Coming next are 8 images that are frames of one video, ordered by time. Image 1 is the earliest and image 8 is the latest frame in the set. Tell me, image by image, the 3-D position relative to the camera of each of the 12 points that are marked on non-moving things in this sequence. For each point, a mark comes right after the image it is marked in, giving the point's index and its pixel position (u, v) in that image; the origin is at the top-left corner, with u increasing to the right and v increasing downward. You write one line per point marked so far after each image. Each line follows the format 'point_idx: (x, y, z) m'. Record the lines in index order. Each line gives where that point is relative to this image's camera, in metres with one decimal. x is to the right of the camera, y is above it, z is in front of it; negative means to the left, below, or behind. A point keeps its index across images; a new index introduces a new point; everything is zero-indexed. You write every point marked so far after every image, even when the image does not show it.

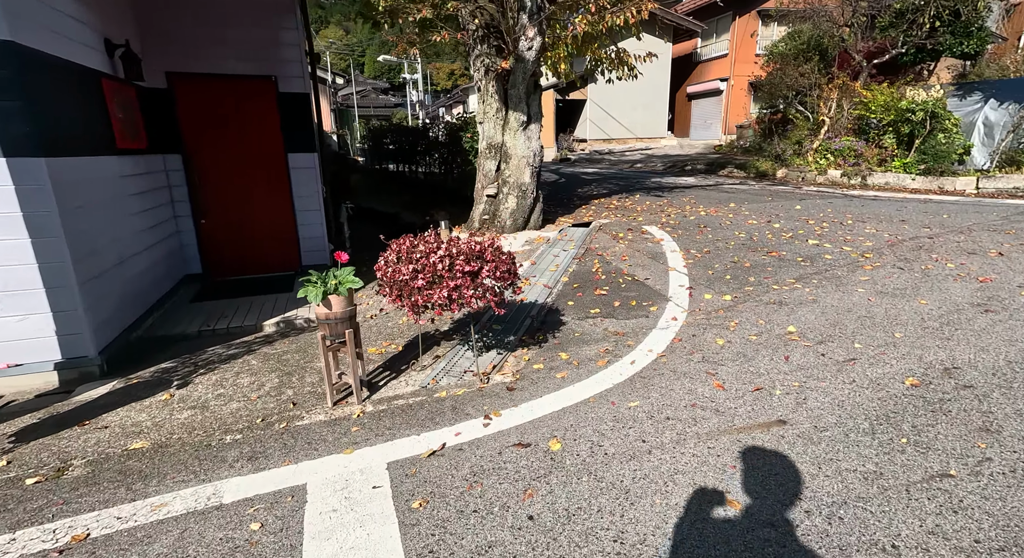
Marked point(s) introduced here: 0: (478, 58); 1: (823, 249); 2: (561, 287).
0: (-0.3, +1.7, +4.1) m
1: (+2.3, +0.2, +3.9) m
2: (+0.3, 0.0, +2.8) m
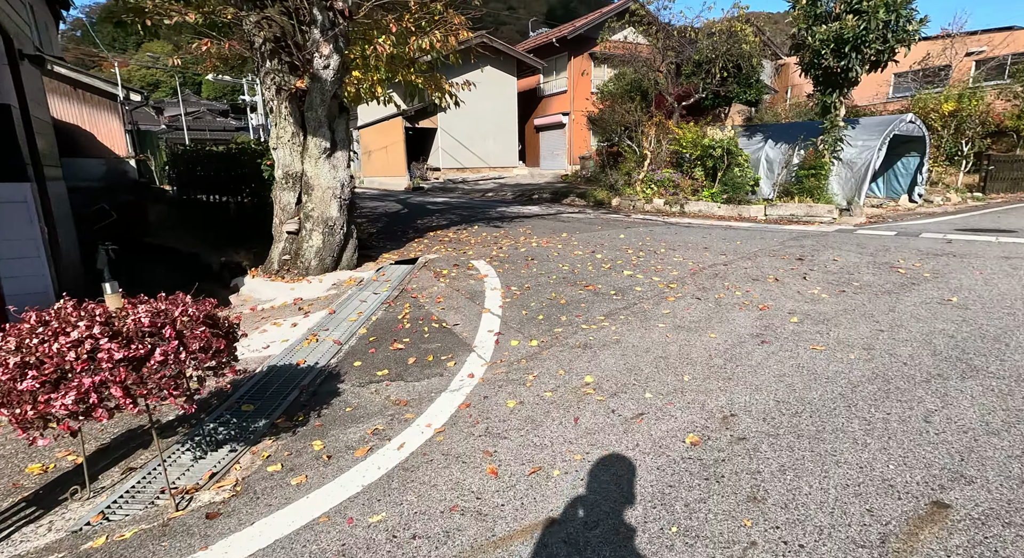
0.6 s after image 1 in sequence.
0: (-1.7, +1.4, +3.6) m
1: (+0.9, 0.0, +4.0) m
2: (-0.7, -0.3, +2.4) m
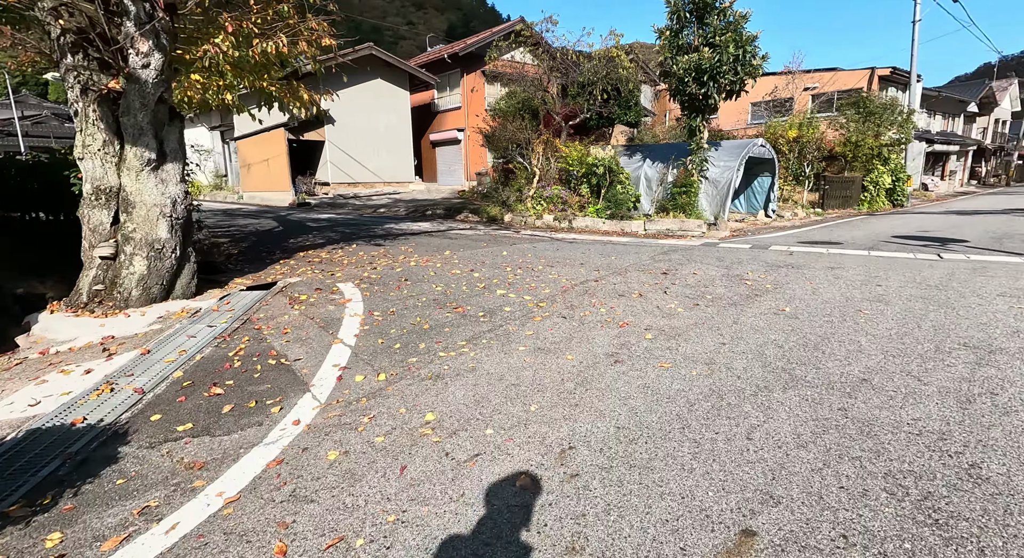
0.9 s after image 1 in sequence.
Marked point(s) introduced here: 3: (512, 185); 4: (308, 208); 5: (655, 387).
0: (-2.6, +1.2, +3.1) m
1: (-0.1, -0.2, +3.9) m
2: (-1.4, -0.4, +2.1) m
3: (+0.1, +2.2, +12.3) m
4: (-5.2, +1.8, +13.3) m
5: (+0.6, -0.5, +2.3) m
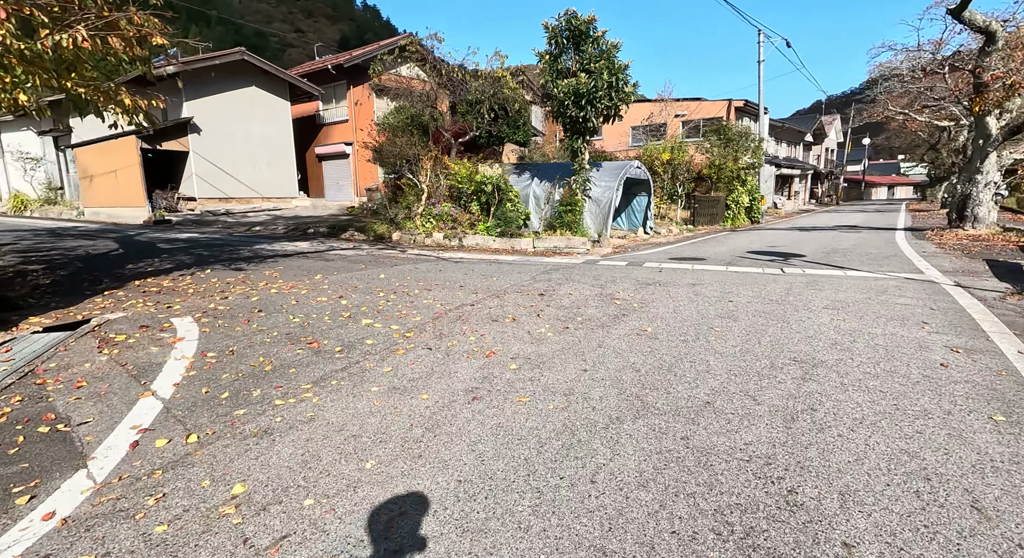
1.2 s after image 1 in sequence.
0: (-3.4, +1.0, +2.4) m
1: (-1.0, -0.4, +3.7) m
2: (-1.9, -0.6, +1.6) m
3: (-2.5, +1.7, +11.9) m
4: (-7.9, +1.2, +11.9) m
5: (0.0, -0.6, +2.2) m
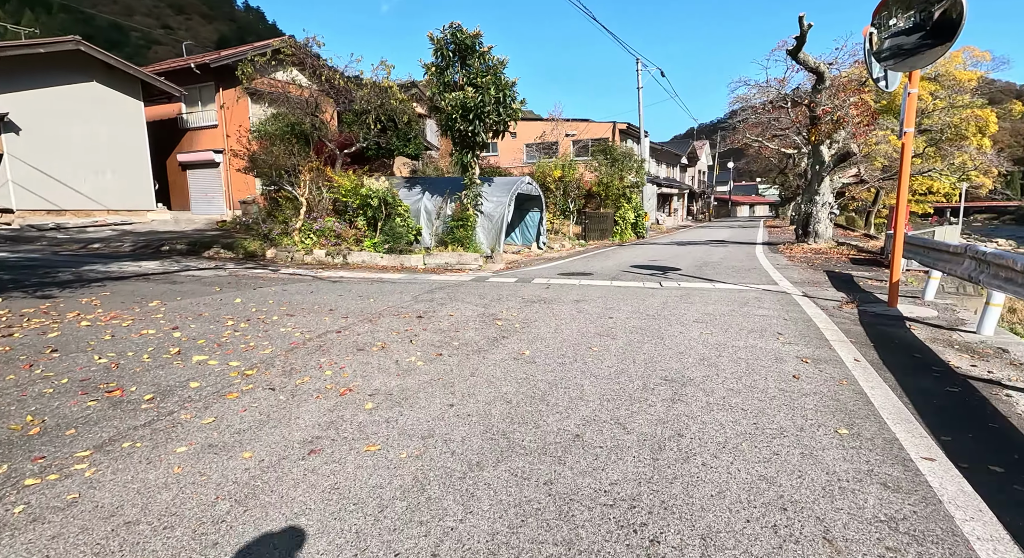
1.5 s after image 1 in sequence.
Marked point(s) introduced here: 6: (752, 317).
0: (-4.0, +0.8, +1.5) m
1: (-1.9, -0.5, +3.1) m
2: (-2.4, -0.7, +0.9) m
3: (-5.0, +1.3, +11.0) m
4: (-10.3, +0.7, +10.0) m
5: (-0.6, -0.7, +1.9) m
6: (+2.9, -0.5, +6.2) m
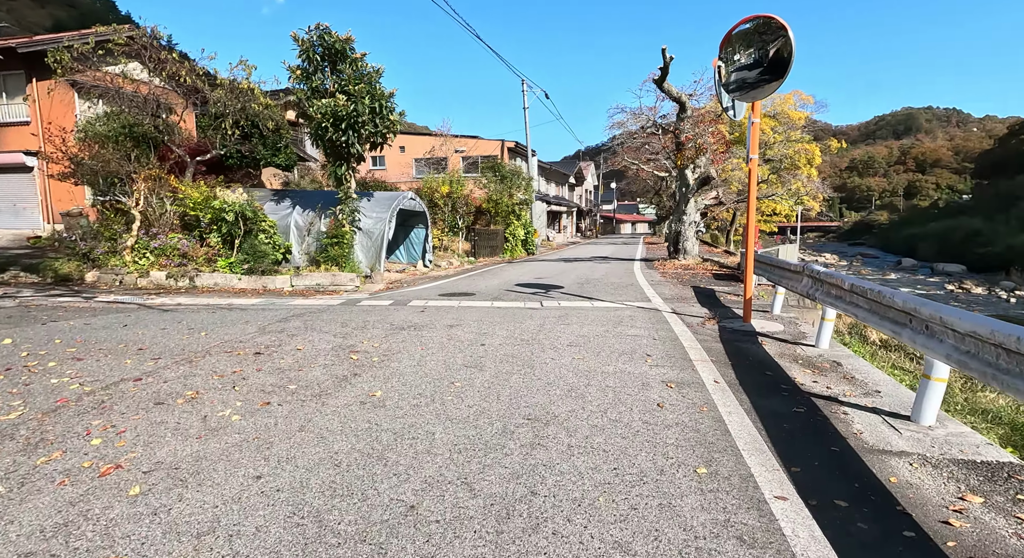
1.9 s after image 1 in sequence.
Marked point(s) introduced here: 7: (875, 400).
0: (-4.4, +0.6, +0.2) m
1: (-2.7, -0.7, +2.2) m
2: (-2.7, -0.9, -0.1) m
3: (-7.3, +0.8, +9.4) m
4: (-12.3, +0.2, +7.3) m
5: (-1.2, -0.9, +1.3) m
6: (+1.3, -0.7, +6.2) m
7: (+2.9, -1.0, +4.3) m
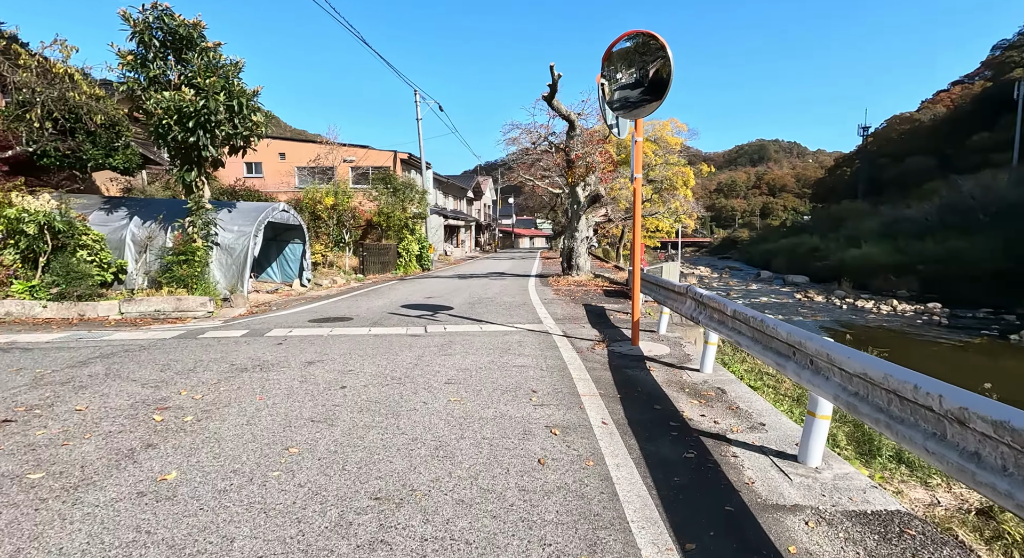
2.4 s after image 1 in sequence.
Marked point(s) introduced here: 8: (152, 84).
0: (-4.5, +0.5, -1.3) m
1: (-3.2, -0.9, +1.0) m
2: (-2.8, -1.0, -1.3) m
3: (-9.1, +0.5, +7.2) m
4: (-13.6, -0.1, +4.1) m
5: (-1.5, -1.1, +0.3) m
6: (0.0, -1.0, +5.7) m
7: (+1.9, -1.2, +4.0) m
8: (-5.9, +3.2, +8.7) m
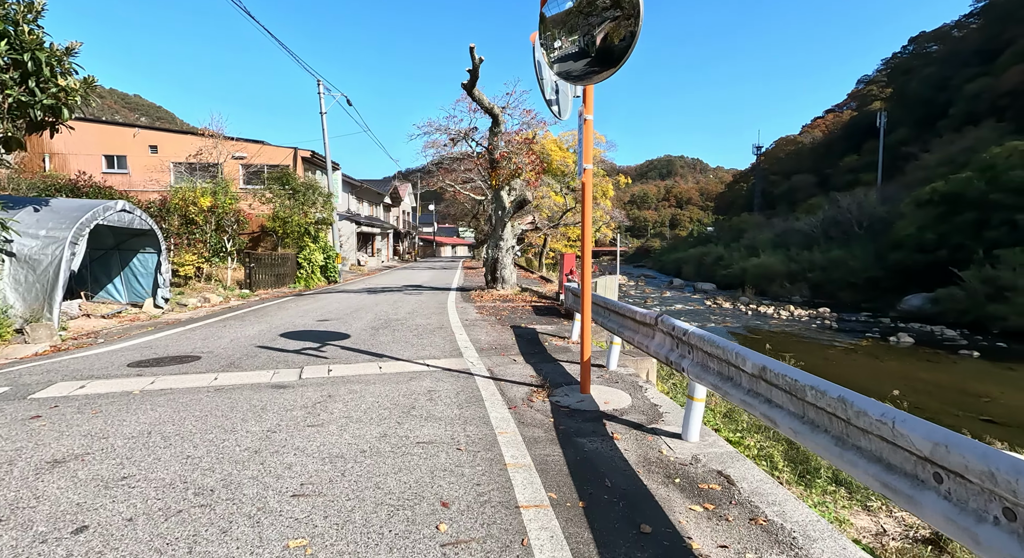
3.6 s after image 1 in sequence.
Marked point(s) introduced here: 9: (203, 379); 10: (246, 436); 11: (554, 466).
0: (-4.2, +0.4, -3.8) m
1: (-3.2, -1.1, -1.4) m
2: (-2.4, -1.1, -3.6) m
3: (-10.0, +0.2, +3.8) m
4: (-13.9, -0.4, +0.1) m
5: (-1.4, -1.2, -1.8) m
6: (-0.8, -1.2, +3.7) m
7: (+1.4, -1.4, +2.4) m
8: (-7.1, +2.9, +5.8) m
9: (-3.4, -1.1, +5.7) m
10: (-2.0, -1.2, +4.0) m
11: (+0.3, -1.3, +3.7) m
